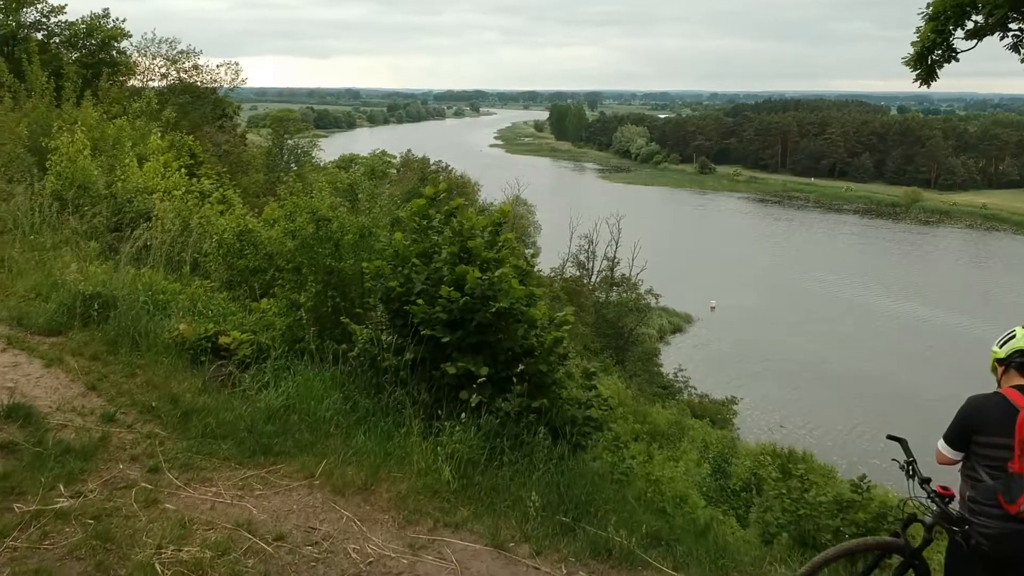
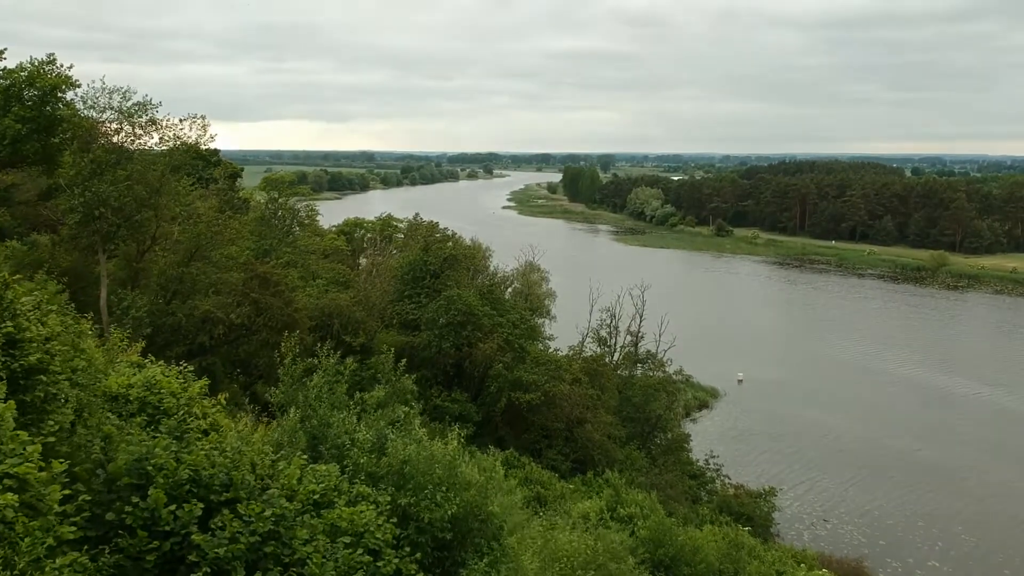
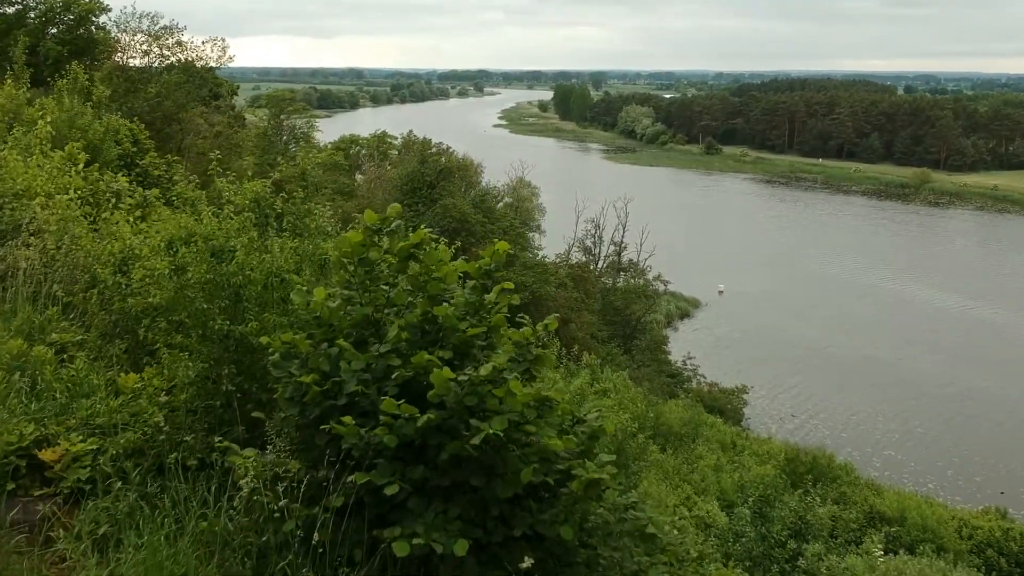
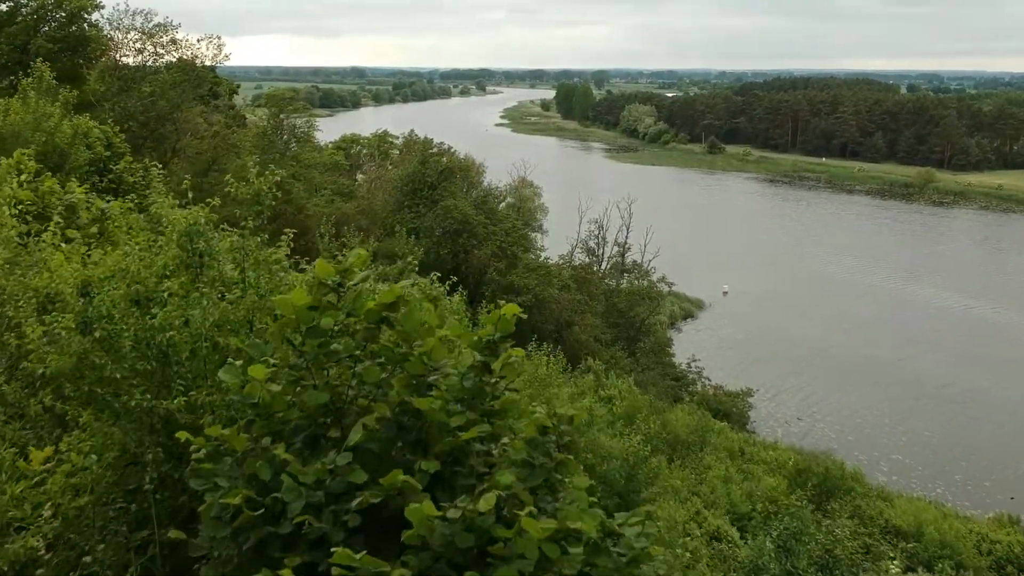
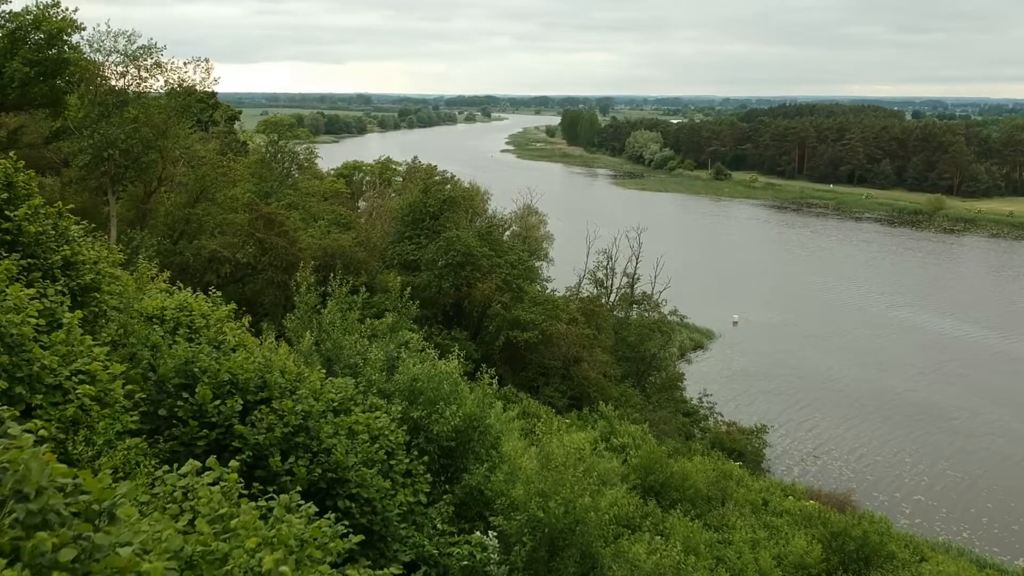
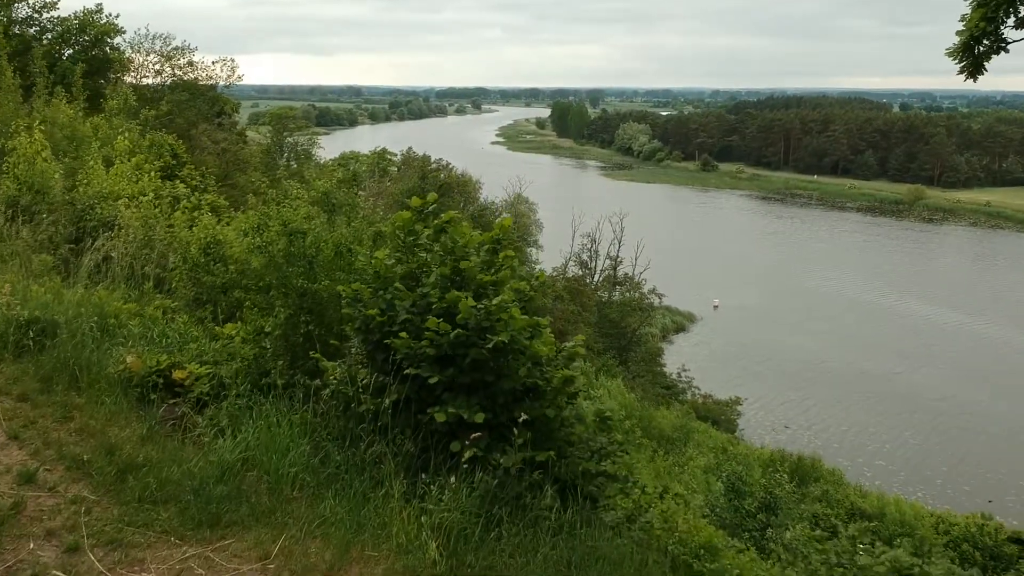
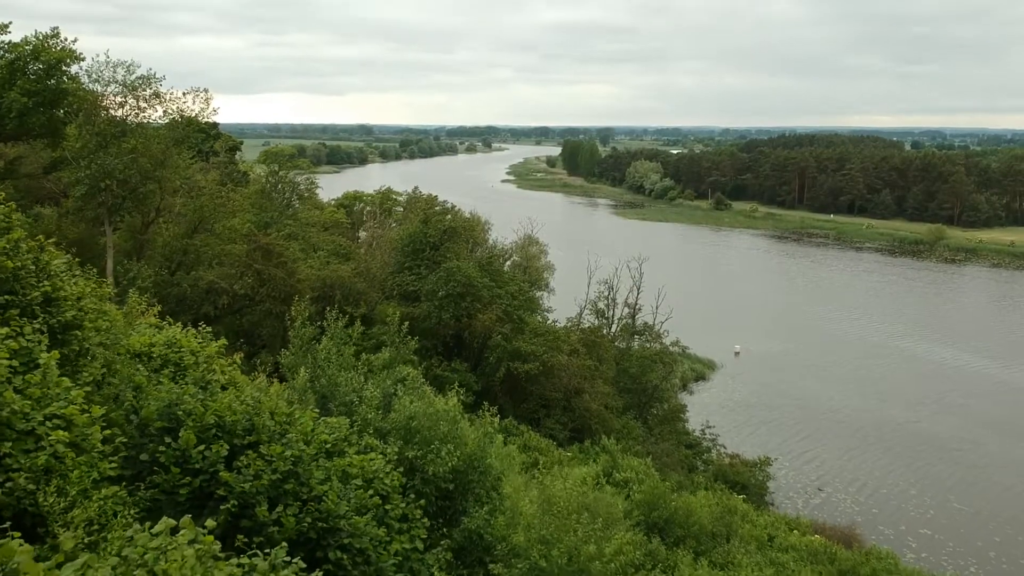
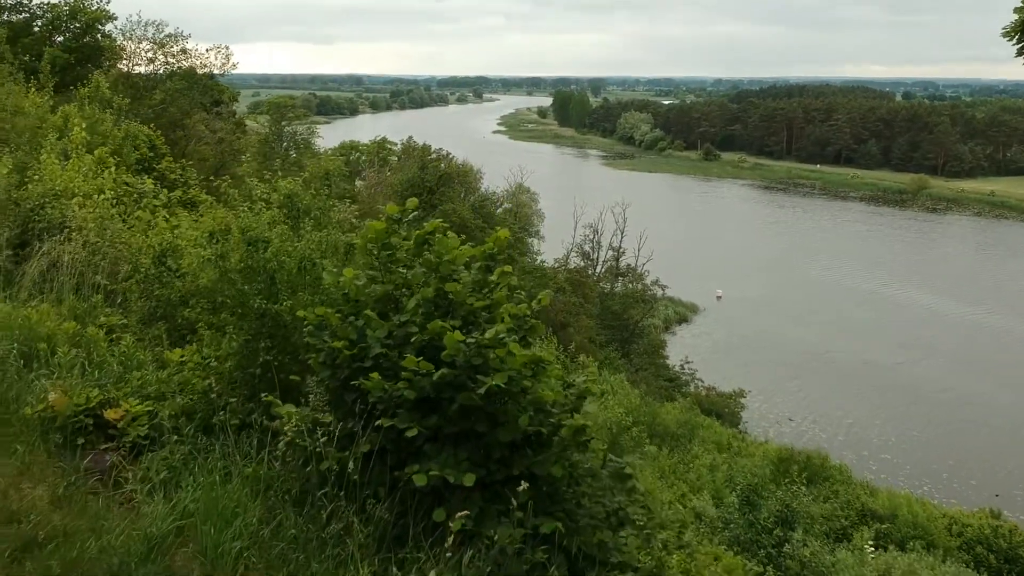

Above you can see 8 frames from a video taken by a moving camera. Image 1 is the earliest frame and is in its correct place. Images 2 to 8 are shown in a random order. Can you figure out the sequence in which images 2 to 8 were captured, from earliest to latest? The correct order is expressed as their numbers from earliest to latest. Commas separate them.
6, 8, 3, 4, 5, 7, 2
